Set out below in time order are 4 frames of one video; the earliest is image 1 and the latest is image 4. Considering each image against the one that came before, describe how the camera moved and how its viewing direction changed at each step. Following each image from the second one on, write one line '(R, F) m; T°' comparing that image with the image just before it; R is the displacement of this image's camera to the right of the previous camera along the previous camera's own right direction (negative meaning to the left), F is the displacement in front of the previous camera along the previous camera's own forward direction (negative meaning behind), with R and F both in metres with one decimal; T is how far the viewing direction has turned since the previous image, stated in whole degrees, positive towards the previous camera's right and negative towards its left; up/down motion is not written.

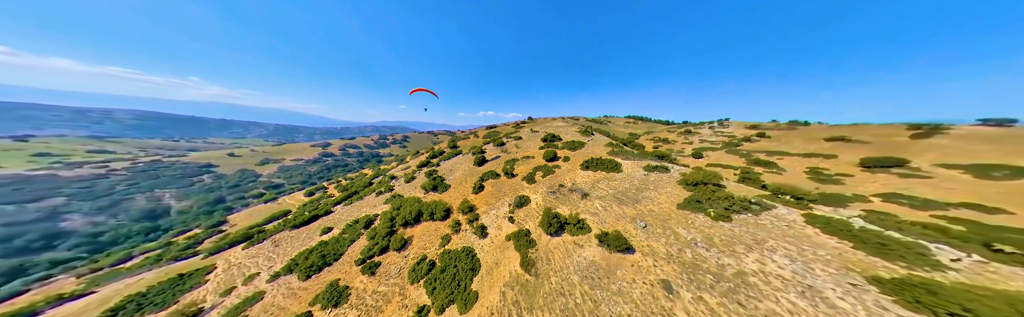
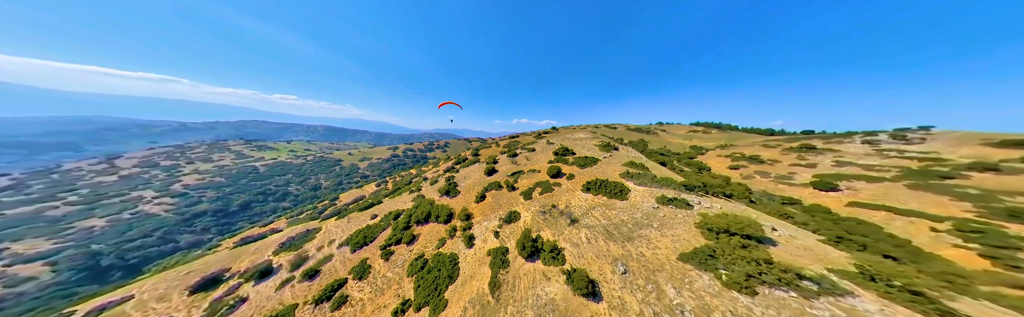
(+6.1, -0.1) m; -13°
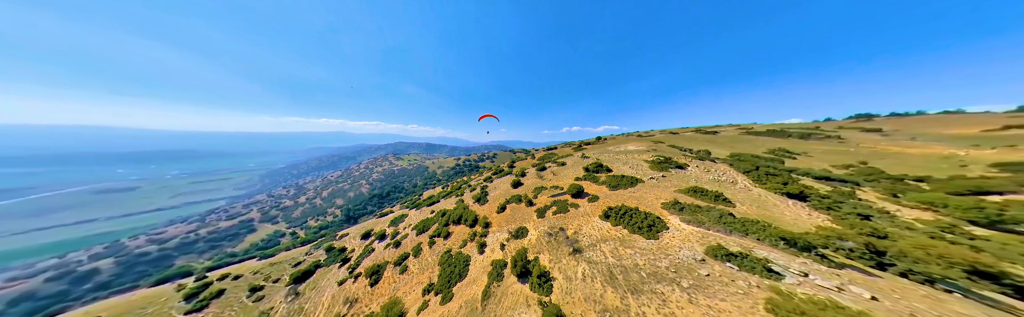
(+6.1, -0.4) m; -20°
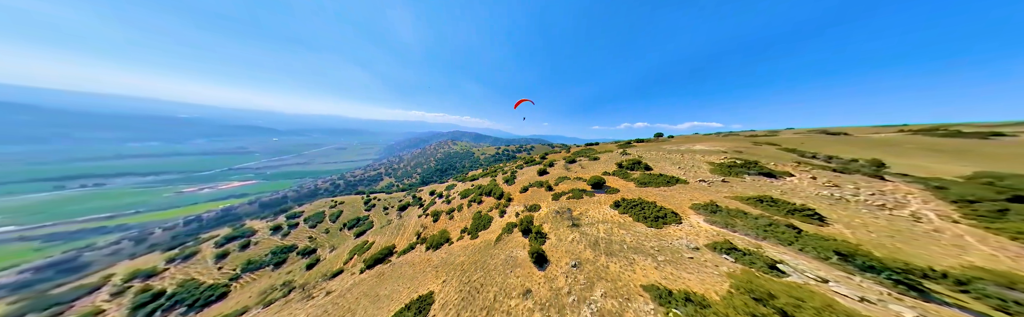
(+4.0, -3.8) m; -17°
